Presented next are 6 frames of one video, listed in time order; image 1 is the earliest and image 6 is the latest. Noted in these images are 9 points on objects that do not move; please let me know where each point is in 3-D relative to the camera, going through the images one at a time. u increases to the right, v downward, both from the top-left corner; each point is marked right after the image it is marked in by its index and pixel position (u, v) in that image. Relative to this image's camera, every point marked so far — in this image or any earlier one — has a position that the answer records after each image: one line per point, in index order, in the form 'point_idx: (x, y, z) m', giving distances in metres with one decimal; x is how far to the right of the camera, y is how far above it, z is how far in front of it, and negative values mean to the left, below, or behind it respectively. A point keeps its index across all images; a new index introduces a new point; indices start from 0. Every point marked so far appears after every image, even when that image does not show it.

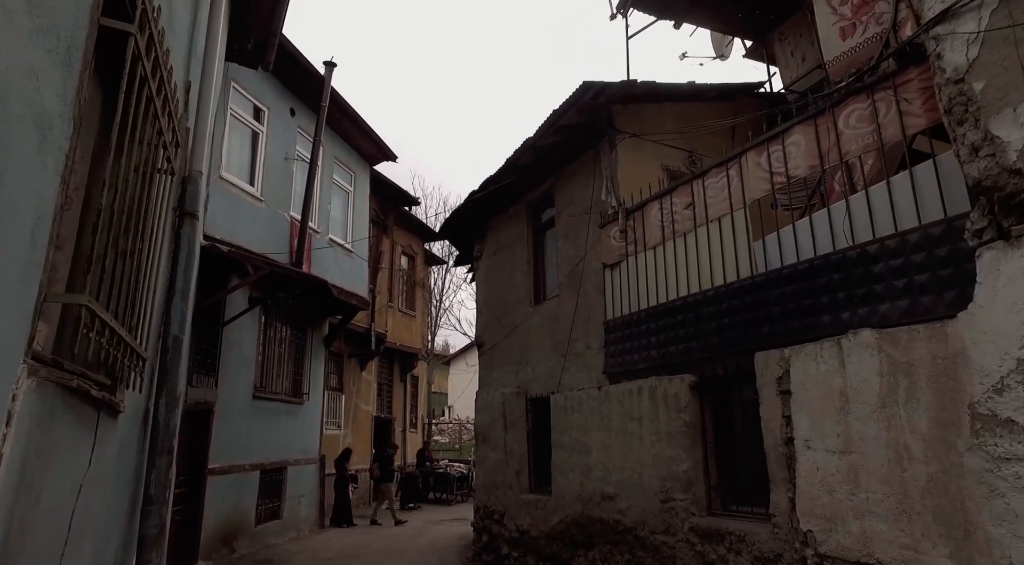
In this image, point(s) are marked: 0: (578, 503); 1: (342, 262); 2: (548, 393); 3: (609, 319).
0: (+0.7, -2.3, +7.1) m
1: (-3.5, +0.4, +13.6) m
2: (+0.5, -1.4, +8.4) m
3: (+1.1, -0.4, +7.3) m
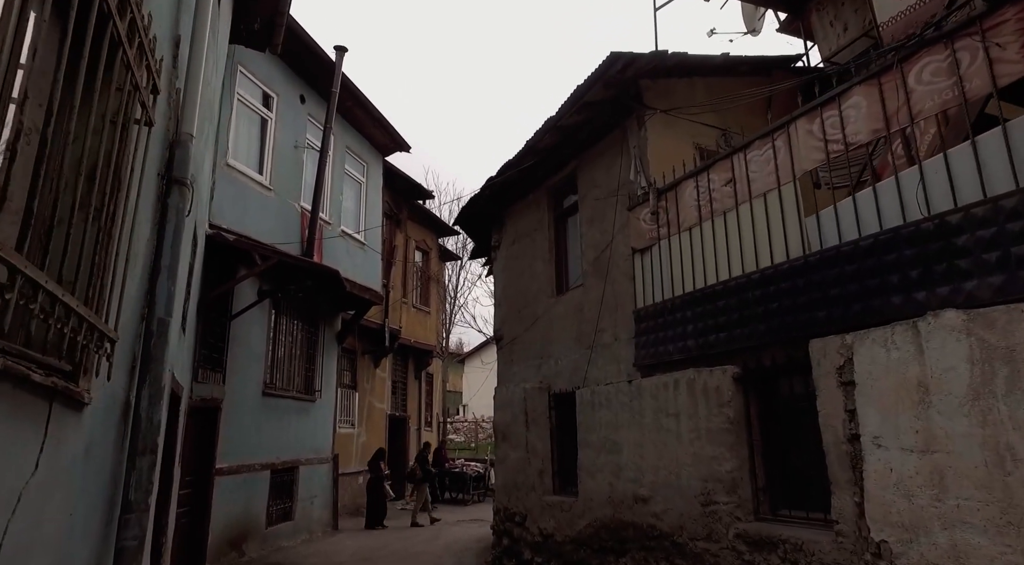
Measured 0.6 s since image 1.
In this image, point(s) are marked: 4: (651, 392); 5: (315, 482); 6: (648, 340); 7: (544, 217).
0: (+0.9, -2.2, +6.6) m
1: (-3.1, +0.5, +13.2) m
2: (+0.7, -1.3, +7.9) m
3: (+1.3, -0.3, +6.8) m
4: (+1.3, -1.0, +6.2) m
5: (-3.6, -3.7, +12.3) m
6: (+1.3, -0.6, +6.5) m
7: (+0.5, +0.9, +9.4) m
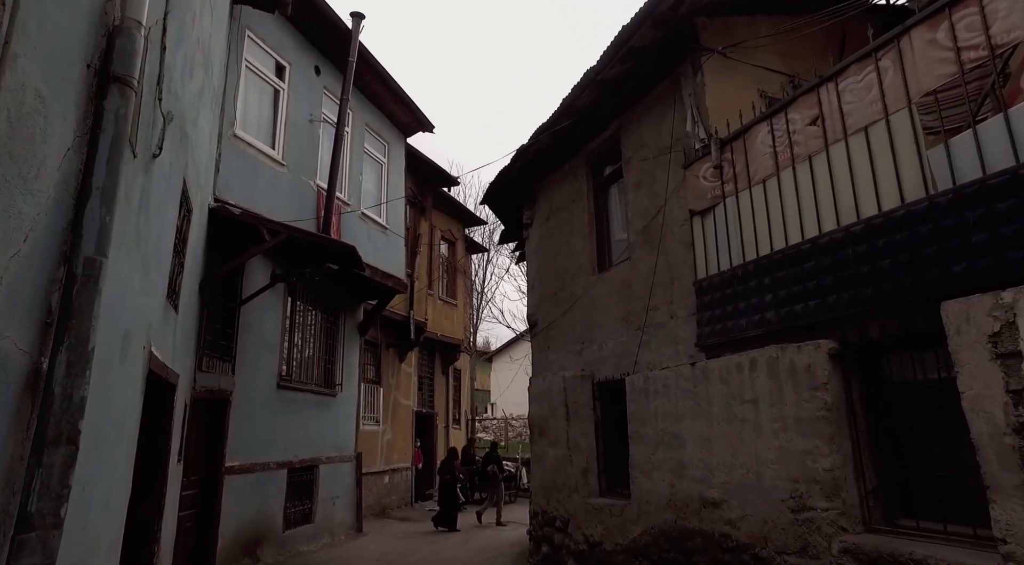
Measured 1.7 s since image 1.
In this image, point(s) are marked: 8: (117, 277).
0: (+1.3, -1.9, +5.6) m
1: (-2.5, +0.8, +12.4) m
2: (+1.1, -1.0, +6.9) m
3: (+1.7, 0.0, +5.8) m
4: (+1.6, -0.7, +5.2) m
5: (-3.0, -3.4, +11.5) m
6: (+1.7, -0.3, +5.6) m
7: (+0.9, +1.2, +8.5) m
8: (-1.9, +0.1, +3.1) m
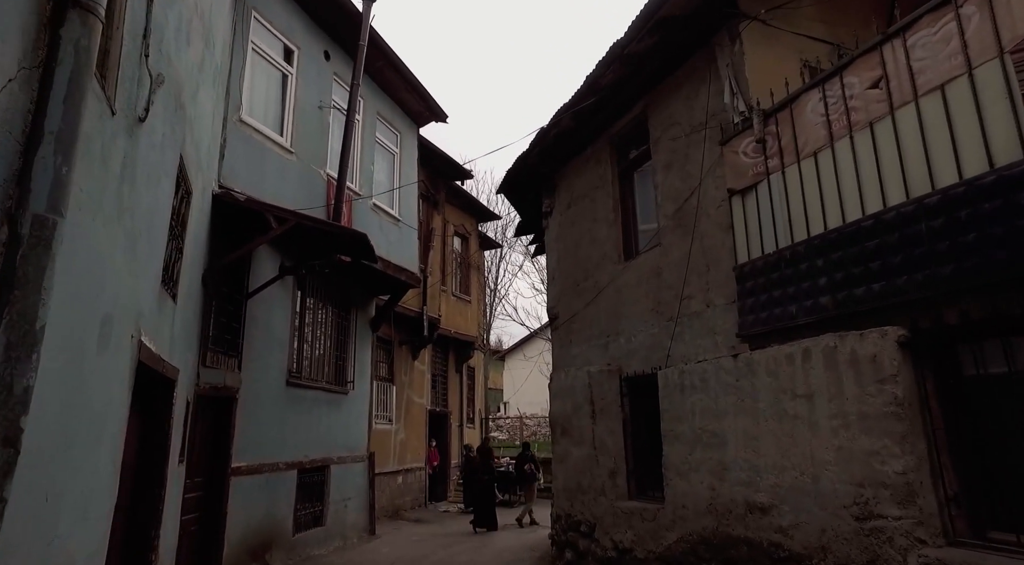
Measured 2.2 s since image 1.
0: (+1.5, -1.8, +5.1) m
1: (-2.2, +0.9, +11.9) m
2: (+1.3, -0.9, +6.4) m
3: (+1.9, +0.2, +5.4) m
4: (+1.8, -0.6, +4.7) m
5: (-2.7, -3.3, +11.1) m
6: (+1.9, -0.2, +5.1) m
7: (+1.1, +1.3, +8.0) m
8: (-1.7, +0.2, +2.7) m
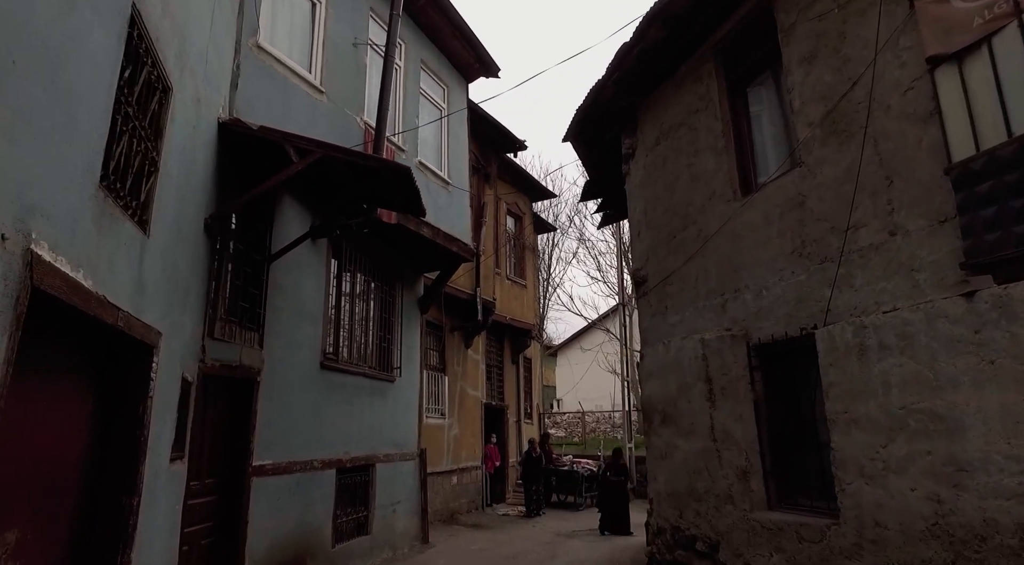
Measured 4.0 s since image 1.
0: (+2.1, -1.3, +3.4) m
1: (-1.2, +1.3, +10.4) m
2: (+2.0, -0.4, +4.7) m
3: (+2.4, +0.7, +3.6) m
4: (+2.3, -0.1, +2.9) m
5: (-1.7, -2.9, +9.6) m
6: (+2.4, +0.3, +3.3) m
7: (+1.9, +1.8, +6.2) m
8: (-1.3, +0.6, +1.1) m
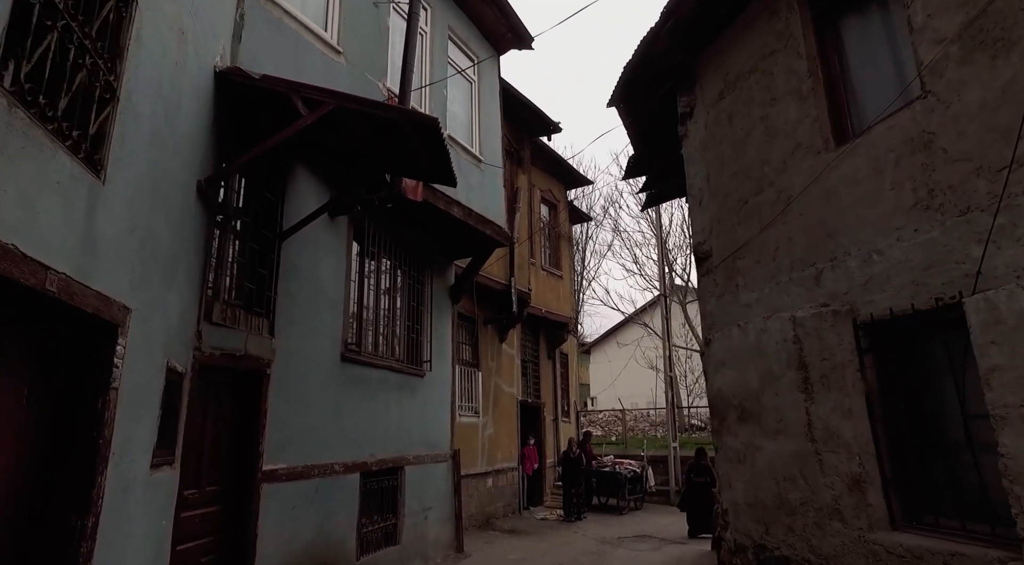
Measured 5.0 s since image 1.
0: (+2.3, -1.1, +2.3) m
1: (-0.6, +1.6, +9.5) m
2: (+2.3, -0.1, +3.6) m
3: (+2.7, +0.9, +2.5) m
4: (+2.6, +0.1, +1.9) m
5: (-1.1, -2.7, +8.8) m
6: (+2.7, +0.6, +2.2) m
7: (+2.2, +2.1, +5.2) m
8: (-1.2, +0.8, +0.3) m
